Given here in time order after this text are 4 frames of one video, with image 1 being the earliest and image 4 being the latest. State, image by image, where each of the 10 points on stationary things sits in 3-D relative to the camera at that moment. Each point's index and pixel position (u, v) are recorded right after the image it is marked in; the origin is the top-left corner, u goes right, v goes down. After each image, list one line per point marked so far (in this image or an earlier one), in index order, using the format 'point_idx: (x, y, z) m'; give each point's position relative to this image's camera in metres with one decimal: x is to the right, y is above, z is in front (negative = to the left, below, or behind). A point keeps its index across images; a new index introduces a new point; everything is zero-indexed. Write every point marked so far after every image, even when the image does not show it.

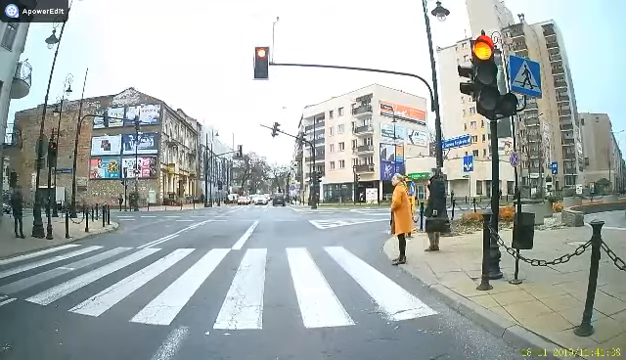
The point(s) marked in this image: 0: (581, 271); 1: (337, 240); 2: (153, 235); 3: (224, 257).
0: (+3.6, -1.2, +6.0) m
1: (+0.6, -1.8, +12.9) m
2: (-5.1, -1.8, +14.4) m
3: (-1.8, -1.6, +9.3) m
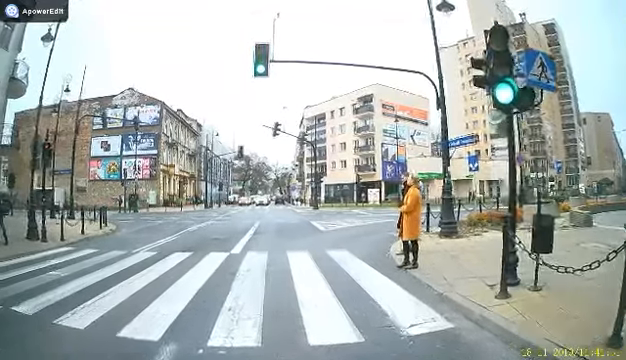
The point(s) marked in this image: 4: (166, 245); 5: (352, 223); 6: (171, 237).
0: (+3.6, -1.2, +5.7) m
1: (+0.7, -1.8, +12.7) m
2: (-5.1, -1.8, +14.2) m
3: (-1.8, -1.6, +9.0) m
4: (-4.0, -1.8, +12.1) m
5: (+1.7, -1.9, +20.0) m
6: (-4.5, -1.8, +14.4) m
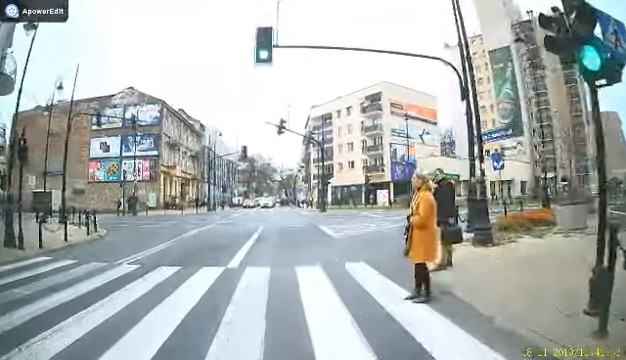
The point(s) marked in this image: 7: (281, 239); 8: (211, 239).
0: (+3.8, -1.2, +4.7) m
1: (+0.9, -1.8, +11.7) m
2: (-4.8, -1.9, +13.3) m
3: (-1.6, -1.6, +8.1) m
4: (-3.8, -1.8, +11.2) m
5: (+2.0, -1.9, +19.0) m
6: (-4.3, -1.9, +13.5) m
7: (-1.0, -1.9, +14.4) m
8: (-3.2, -1.9, +14.3) m
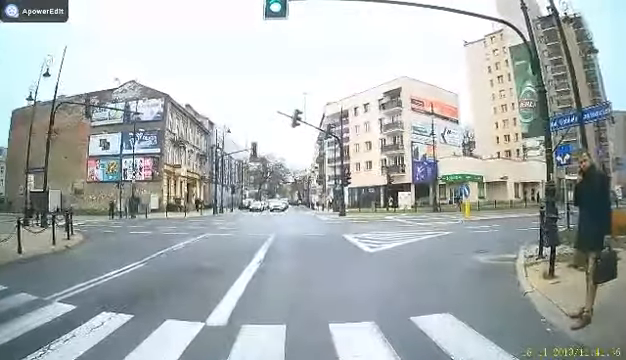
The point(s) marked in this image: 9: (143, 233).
0: (+4.0, -1.1, +2.7) m
1: (+1.4, -1.8, +9.8) m
2: (-4.4, -1.8, +11.5) m
3: (-1.2, -1.6, +6.2) m
4: (-3.3, -1.8, +9.4) m
5: (+2.7, -1.9, +17.0) m
6: (-3.8, -1.8, +11.7) m
7: (-0.5, -1.9, +12.5) m
8: (-2.7, -1.9, +12.5) m
9: (-7.1, -2.2, +19.5) m
